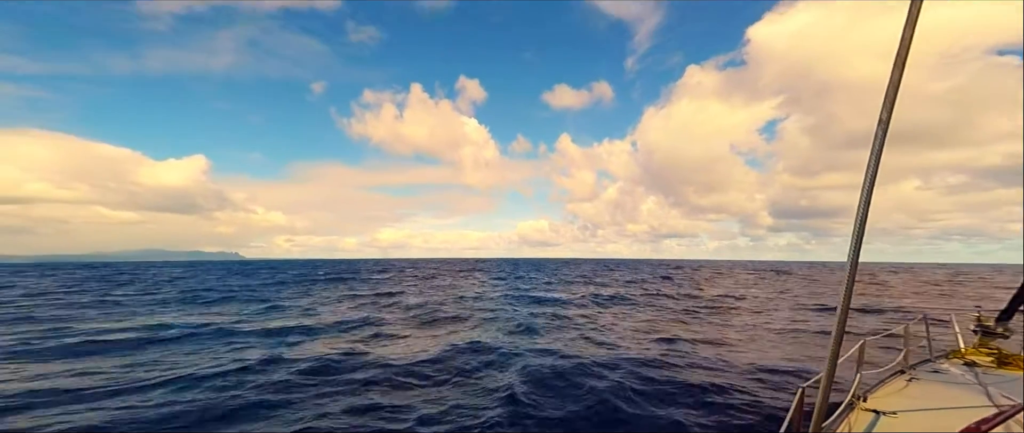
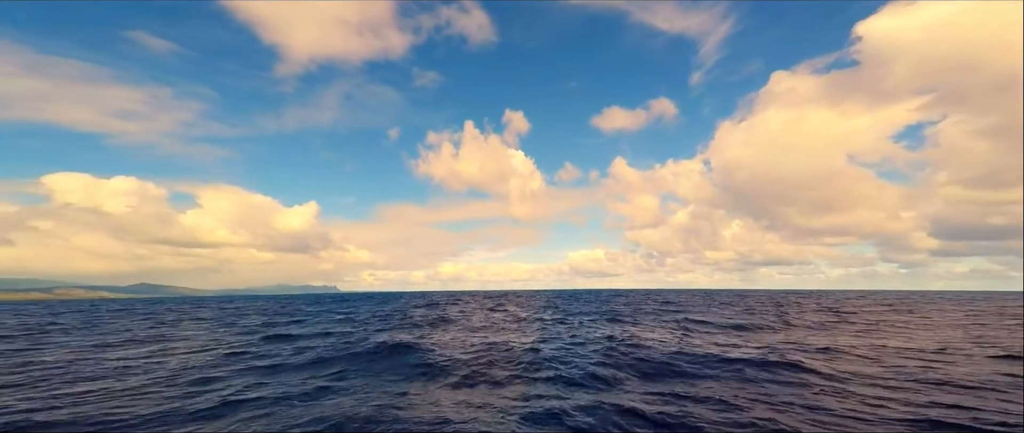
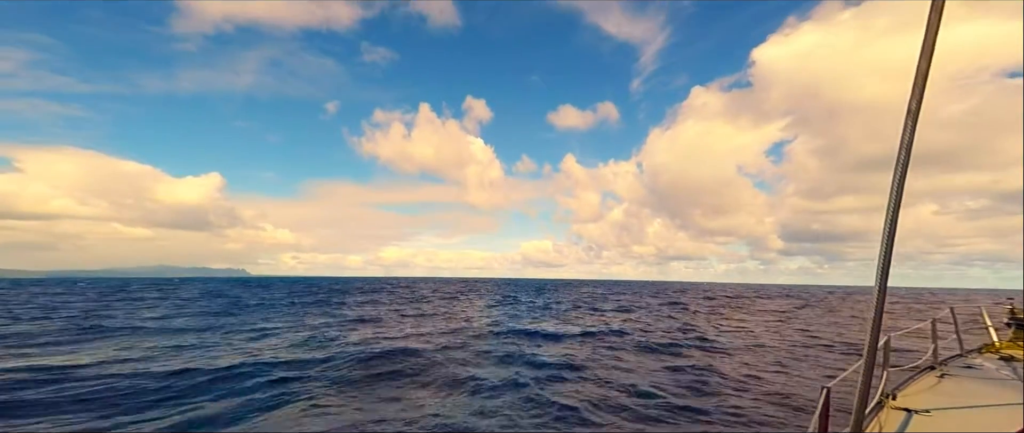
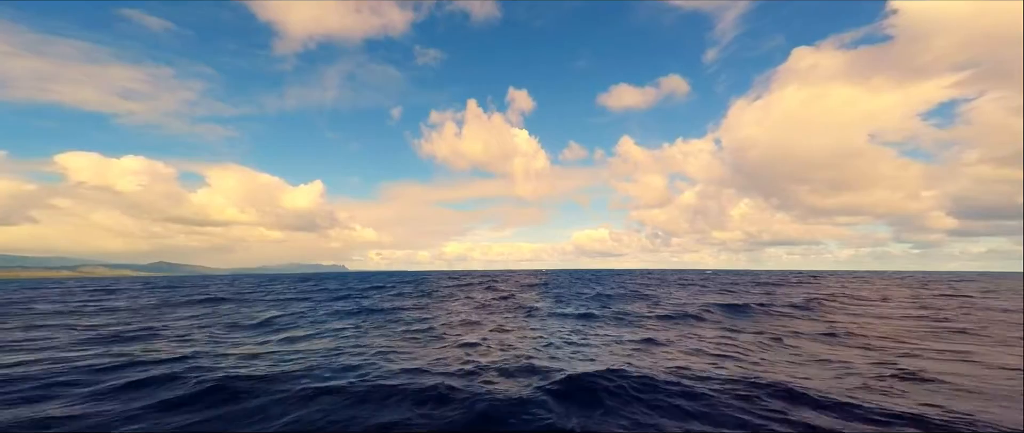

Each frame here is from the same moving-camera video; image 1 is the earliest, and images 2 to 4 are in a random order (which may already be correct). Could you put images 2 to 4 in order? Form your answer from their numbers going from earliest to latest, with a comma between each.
3, 2, 4
